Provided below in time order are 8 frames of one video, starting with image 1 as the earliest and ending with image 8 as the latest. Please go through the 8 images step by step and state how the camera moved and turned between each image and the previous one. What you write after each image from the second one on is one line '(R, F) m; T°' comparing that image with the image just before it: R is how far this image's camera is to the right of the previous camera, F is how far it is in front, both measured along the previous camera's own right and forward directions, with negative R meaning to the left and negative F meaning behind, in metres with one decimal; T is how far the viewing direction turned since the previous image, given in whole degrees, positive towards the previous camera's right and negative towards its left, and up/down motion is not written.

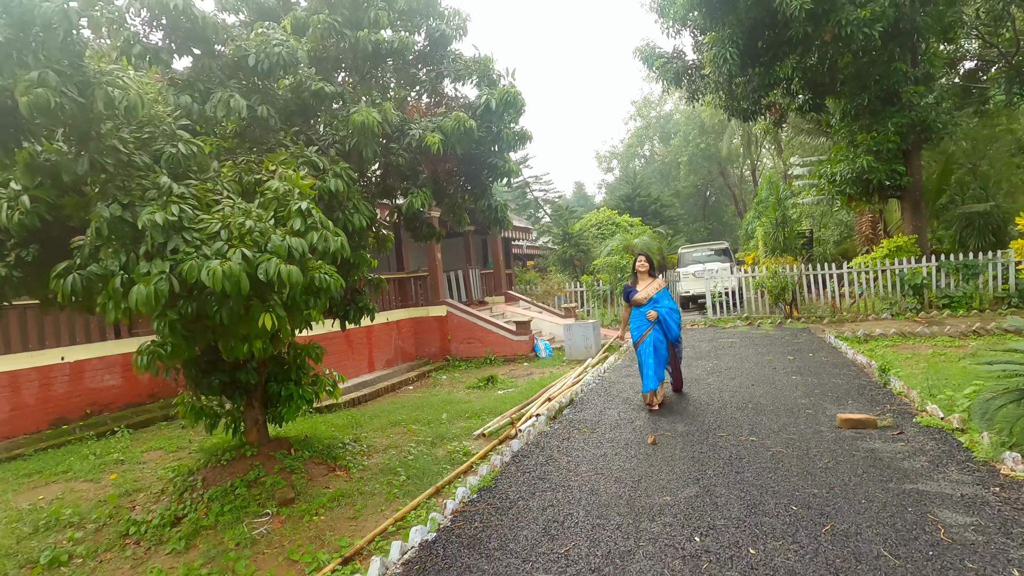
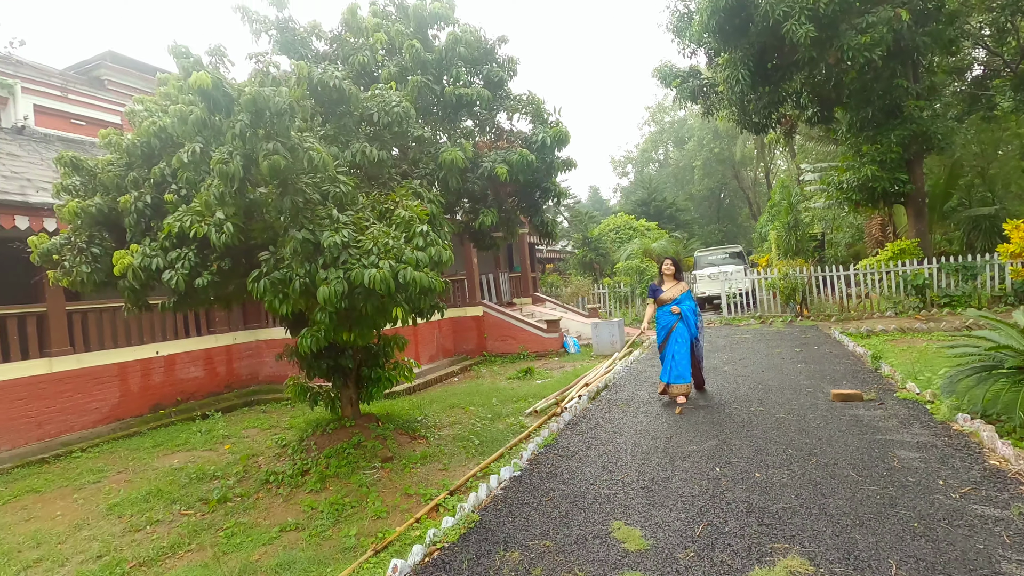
(-0.4, -1.0) m; -1°
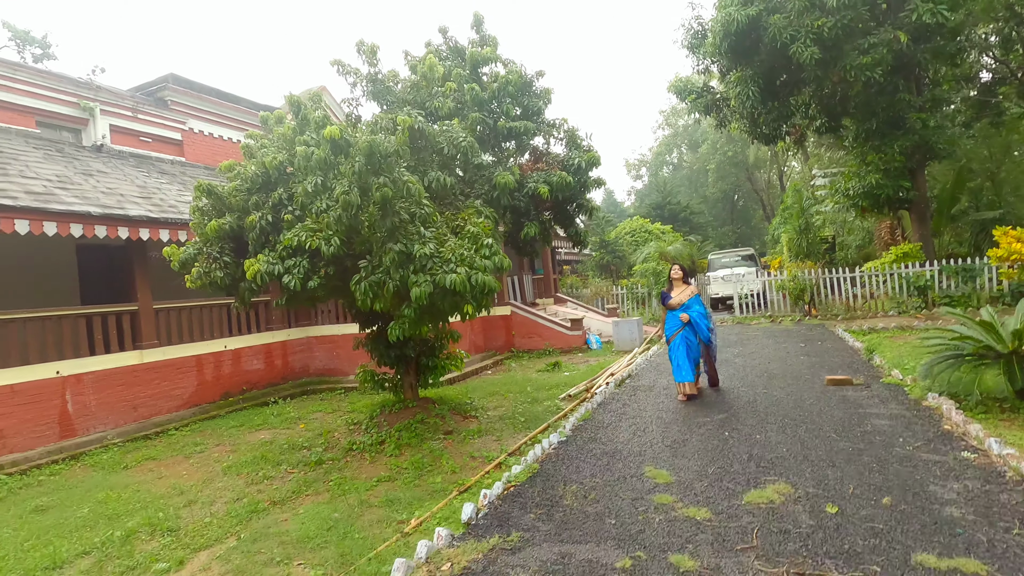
(-0.3, -0.9) m; -1°
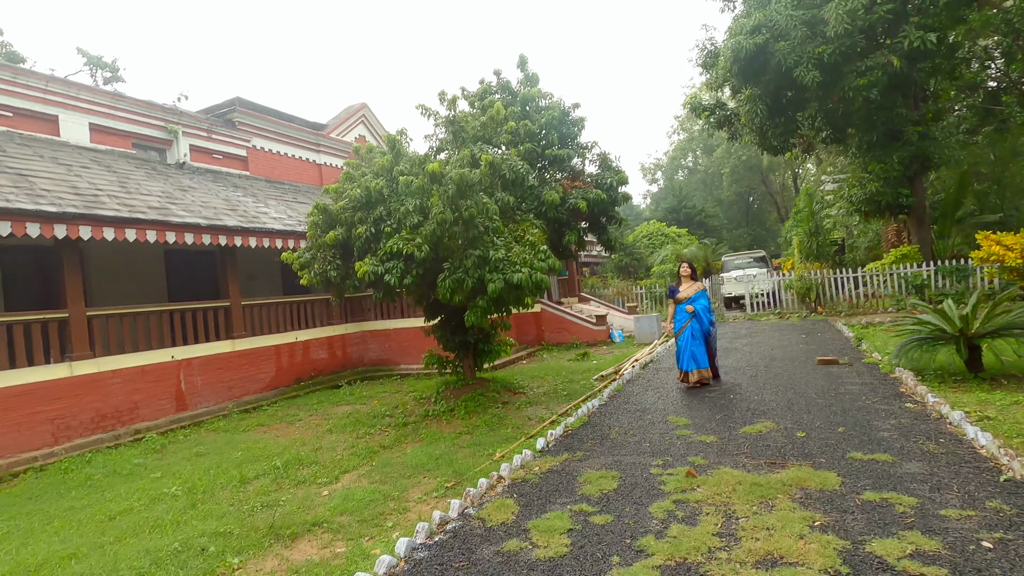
(-0.4, -1.3) m; -1°
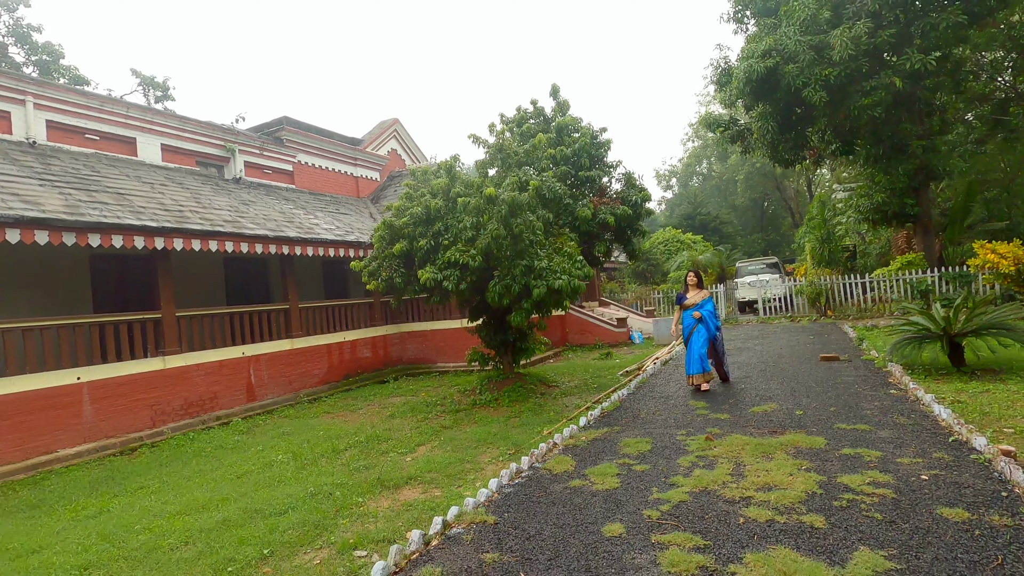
(-0.4, -1.0) m; -1°
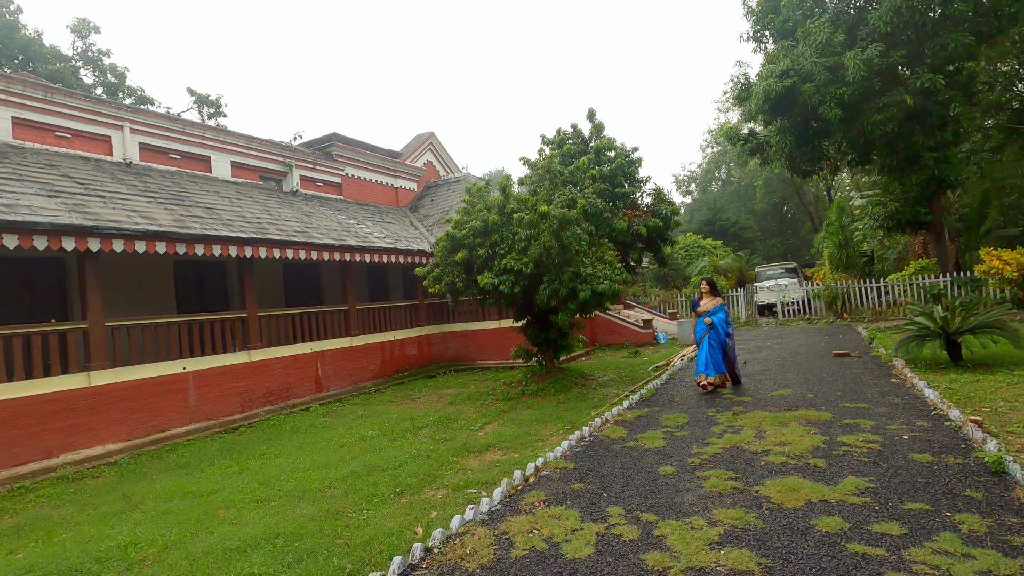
(-0.5, -1.1) m; -2°
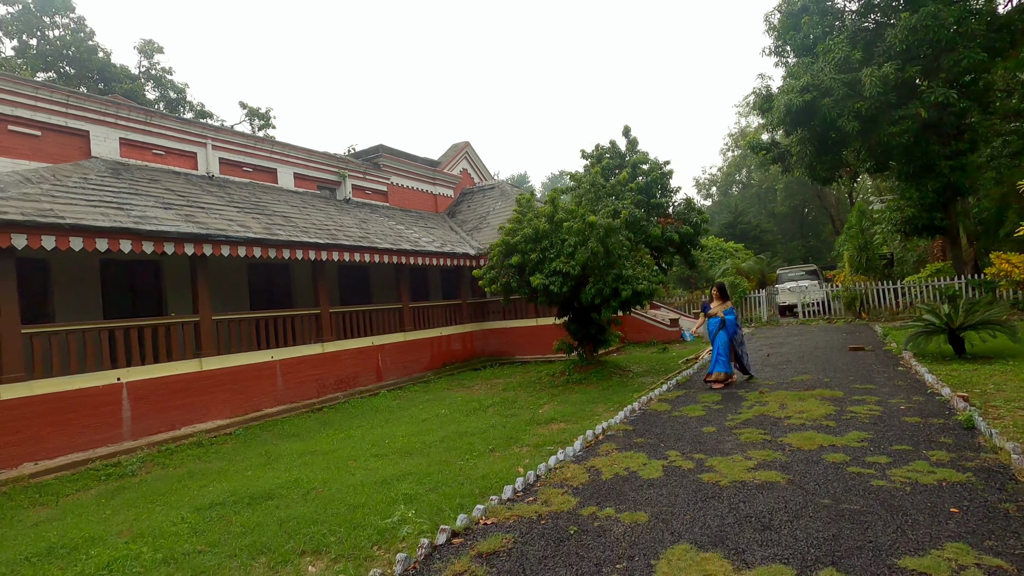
(-0.5, -1.1) m; -2°
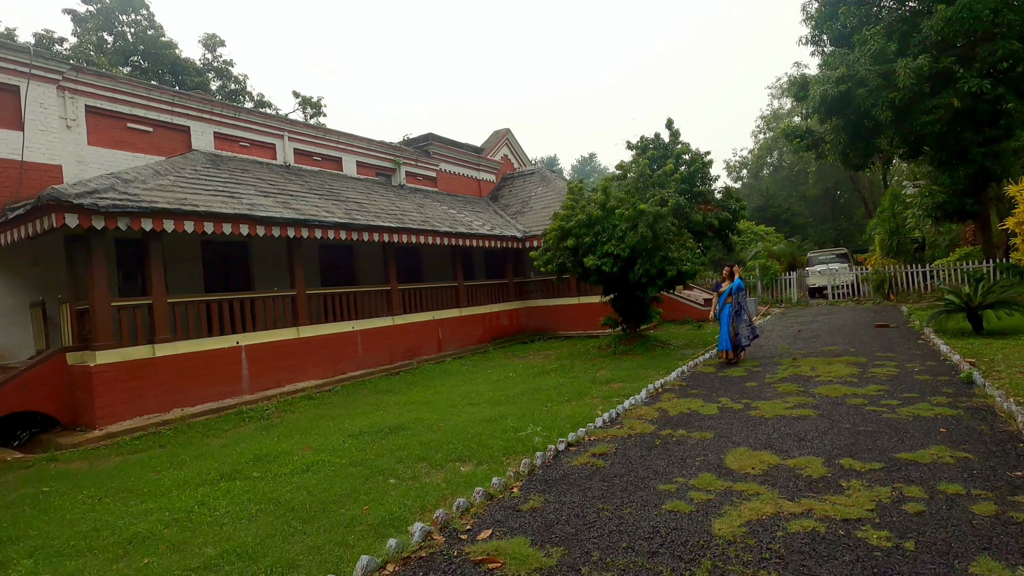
(-0.6, -1.1) m; -2°
